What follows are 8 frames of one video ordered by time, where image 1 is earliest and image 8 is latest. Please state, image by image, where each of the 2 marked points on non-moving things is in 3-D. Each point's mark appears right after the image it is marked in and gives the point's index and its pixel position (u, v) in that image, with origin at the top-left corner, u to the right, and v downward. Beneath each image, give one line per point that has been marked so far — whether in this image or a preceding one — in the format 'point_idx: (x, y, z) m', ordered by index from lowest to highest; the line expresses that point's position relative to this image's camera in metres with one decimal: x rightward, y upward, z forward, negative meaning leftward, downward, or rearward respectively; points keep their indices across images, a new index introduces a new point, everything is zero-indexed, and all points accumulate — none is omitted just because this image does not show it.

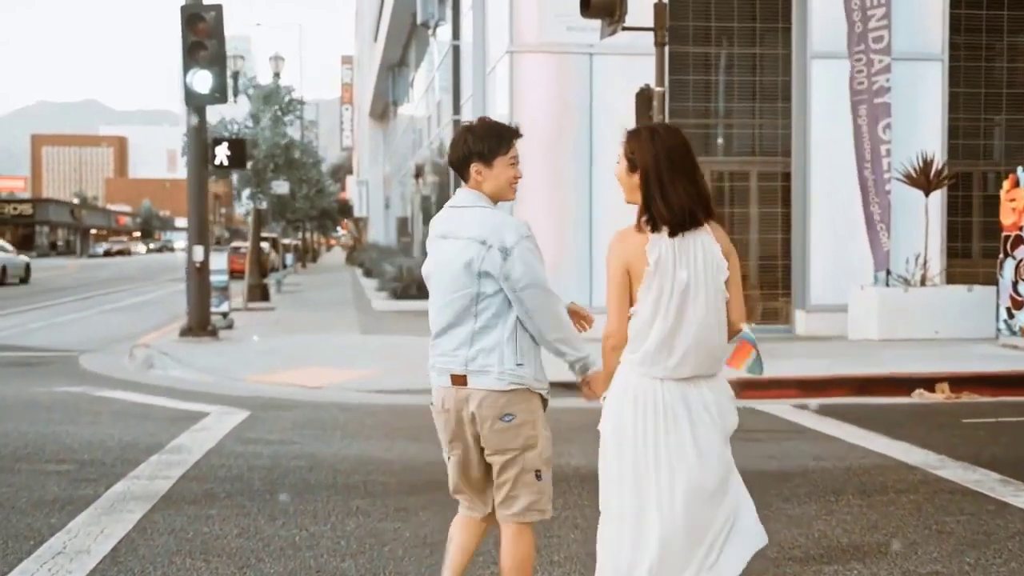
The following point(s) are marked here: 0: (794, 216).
0: (+4.1, +1.0, +16.9) m
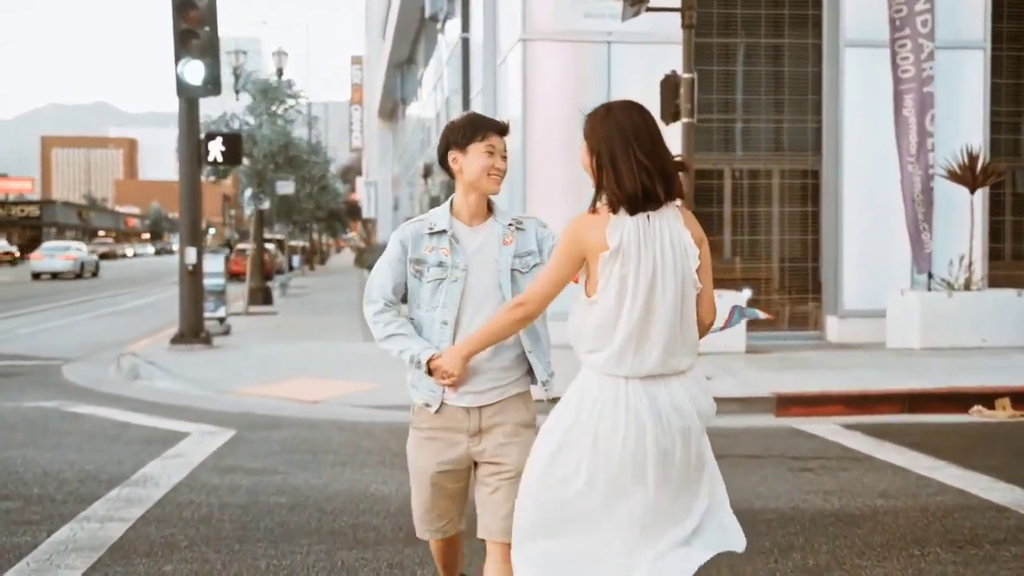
0: (+4.3, +1.0, +15.9) m
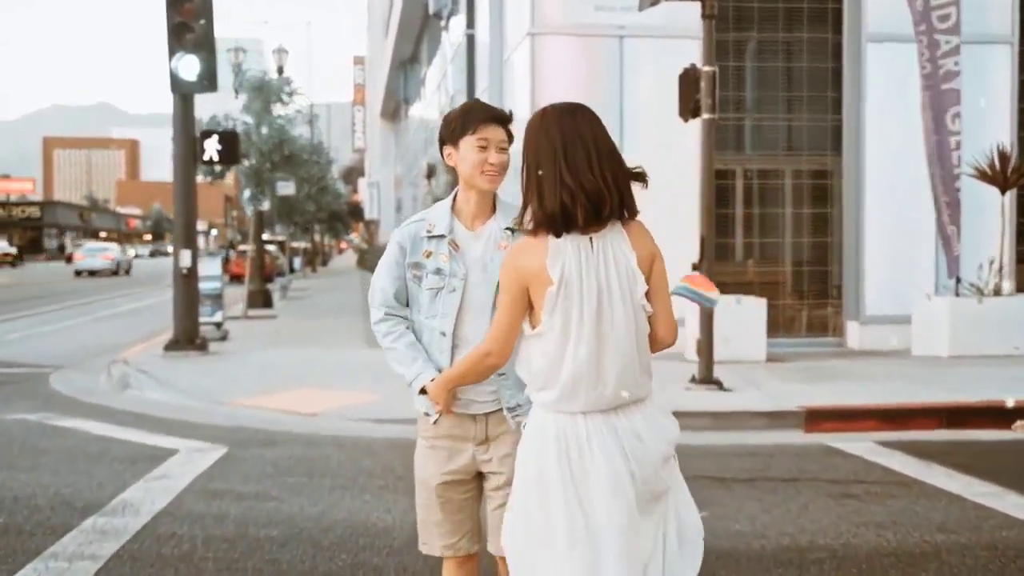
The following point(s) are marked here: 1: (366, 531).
0: (+4.4, +0.9, +15.2) m
1: (-0.7, -1.2, +5.8) m
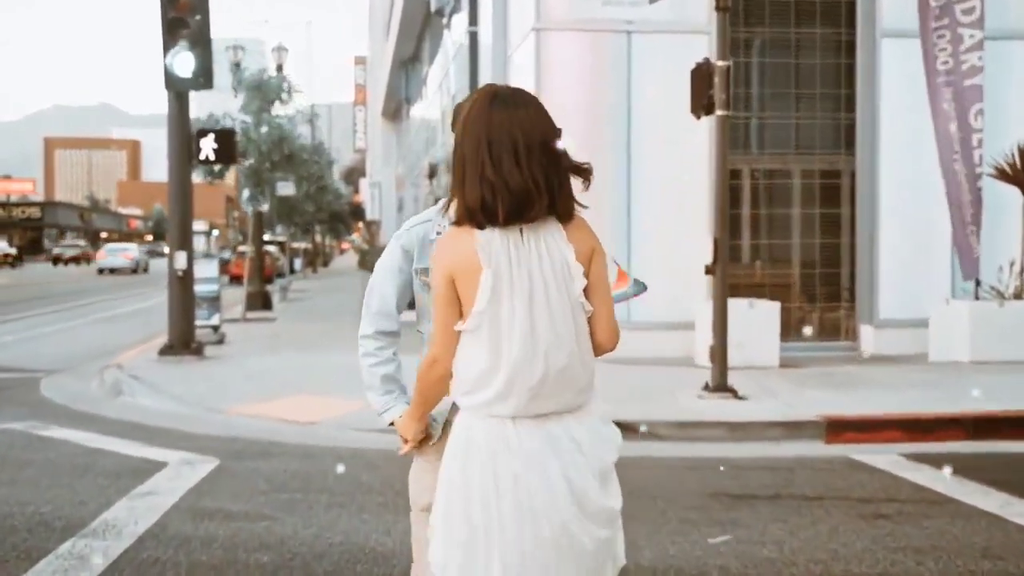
0: (+4.4, +0.9, +14.8) m
1: (-0.7, -1.3, +5.4) m
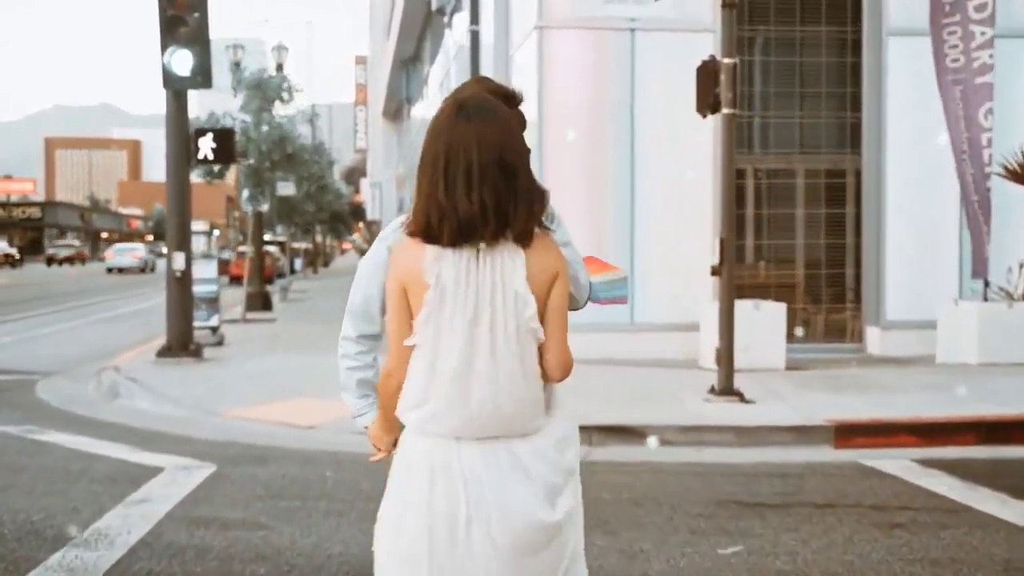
0: (+4.5, +0.9, +14.6) m
1: (-0.7, -1.3, +5.2) m
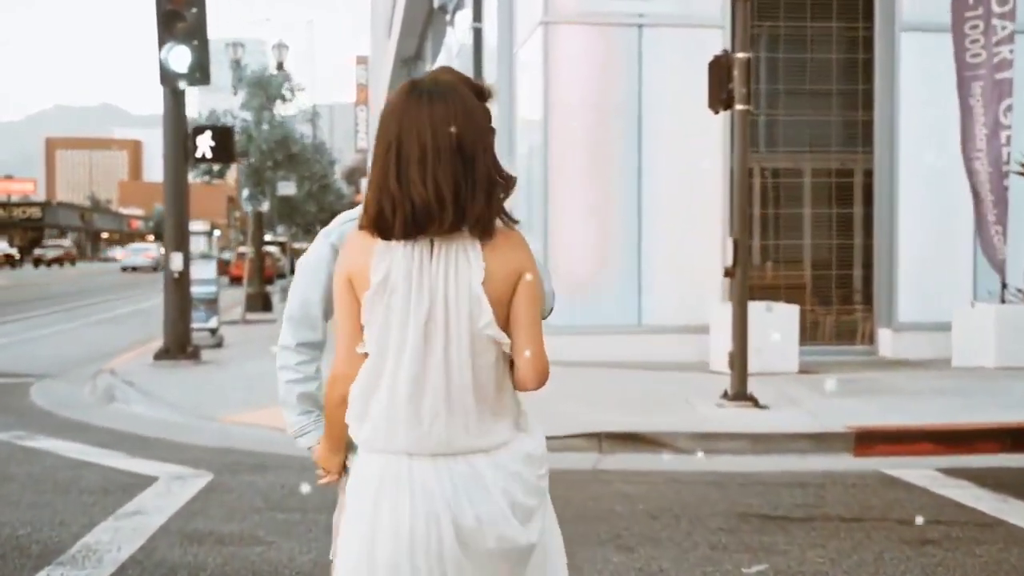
0: (+4.5, +0.9, +14.3) m
1: (-0.6, -1.3, +4.9) m
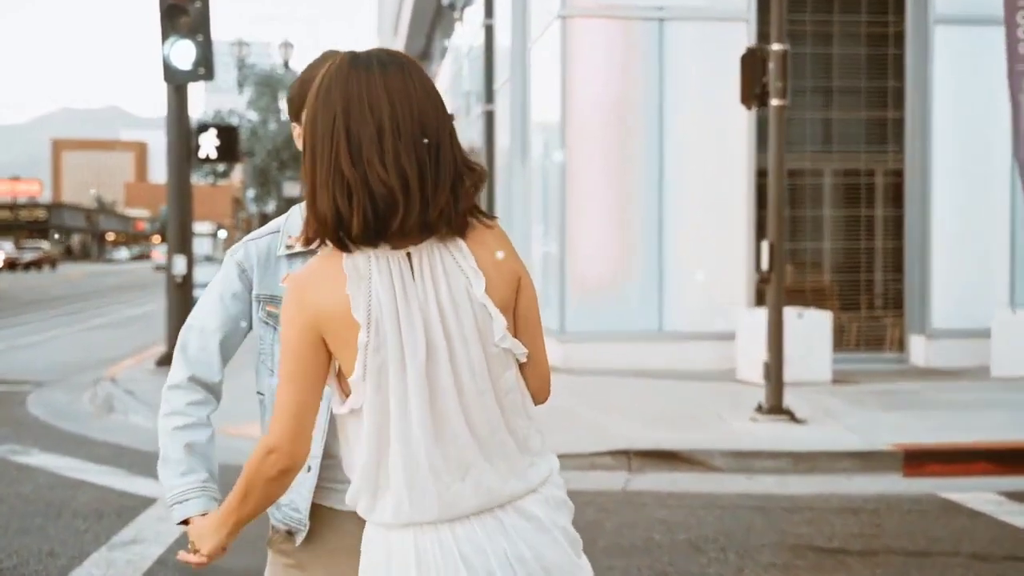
0: (+4.7, +0.8, +13.7) m
1: (-0.5, -1.3, +4.4) m
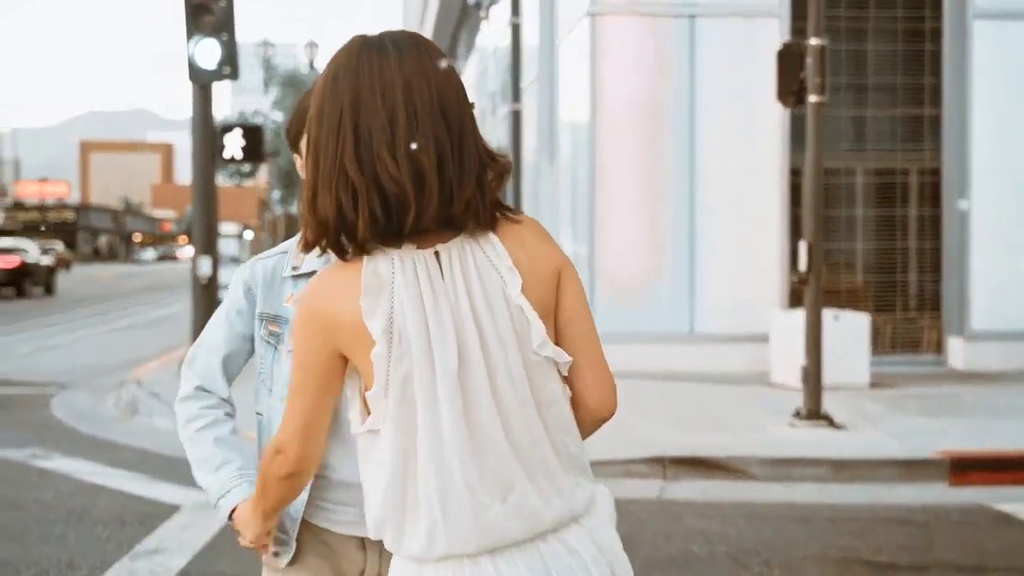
0: (+5.0, +0.8, +13.4) m
1: (-0.3, -1.3, +4.2) m
